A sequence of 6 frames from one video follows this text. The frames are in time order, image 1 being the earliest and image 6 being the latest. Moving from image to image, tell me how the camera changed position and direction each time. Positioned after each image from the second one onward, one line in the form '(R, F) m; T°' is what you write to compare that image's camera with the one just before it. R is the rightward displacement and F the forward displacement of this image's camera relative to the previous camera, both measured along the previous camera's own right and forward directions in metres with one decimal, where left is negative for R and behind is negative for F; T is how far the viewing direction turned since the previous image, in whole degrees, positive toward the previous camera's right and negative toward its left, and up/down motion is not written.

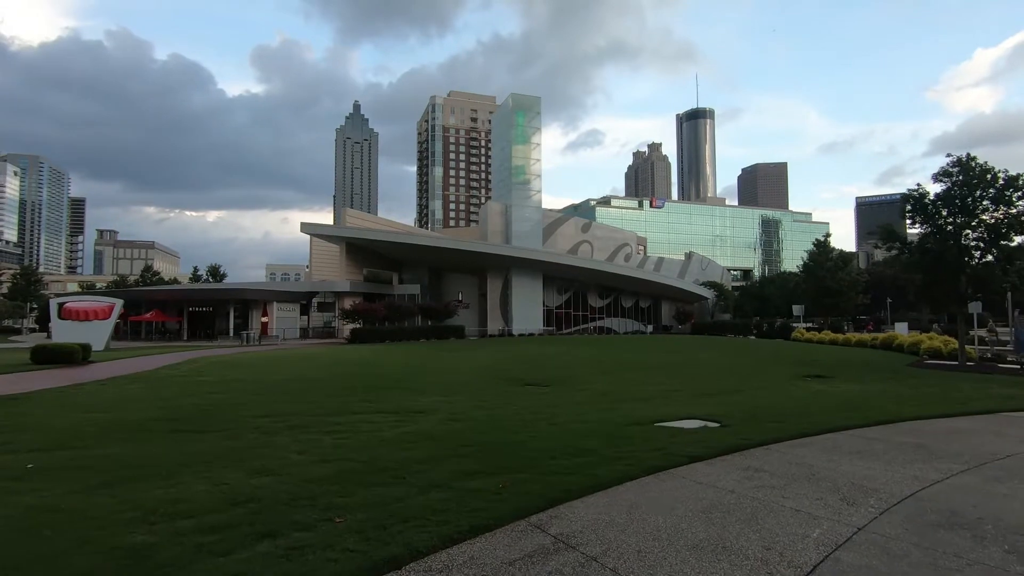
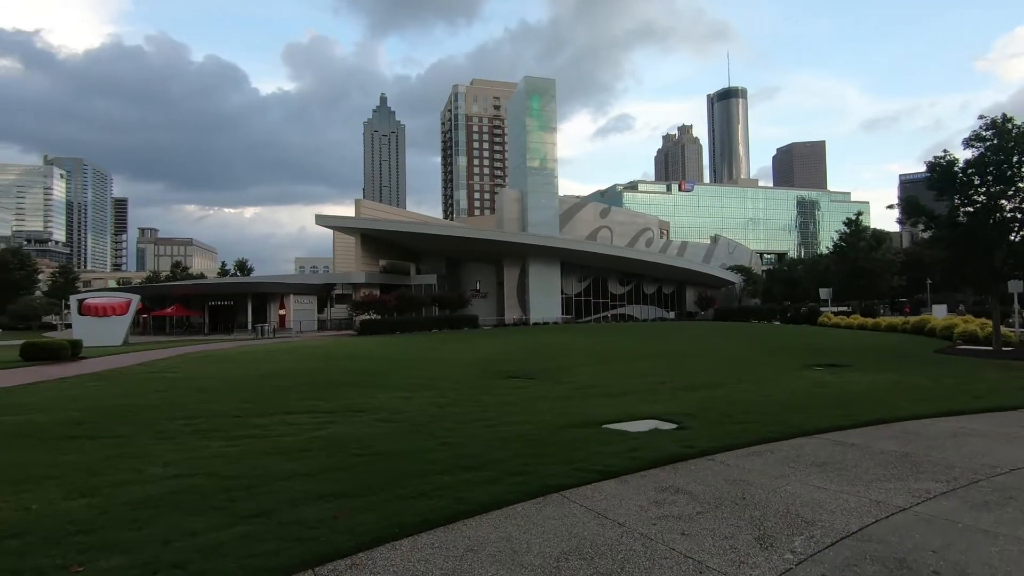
(+1.5, +1.1) m; -3°
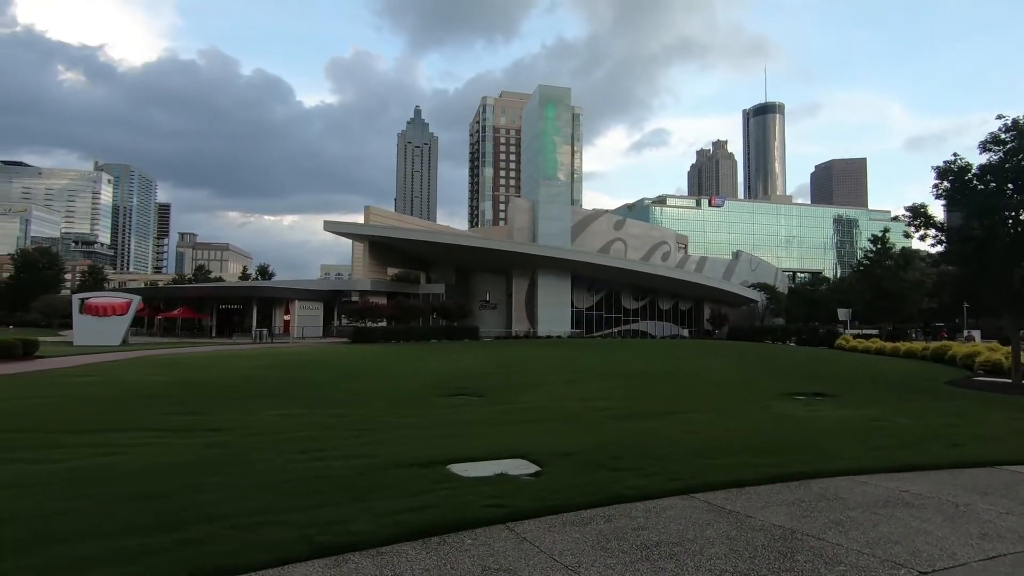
(+2.3, +1.5) m; -3°
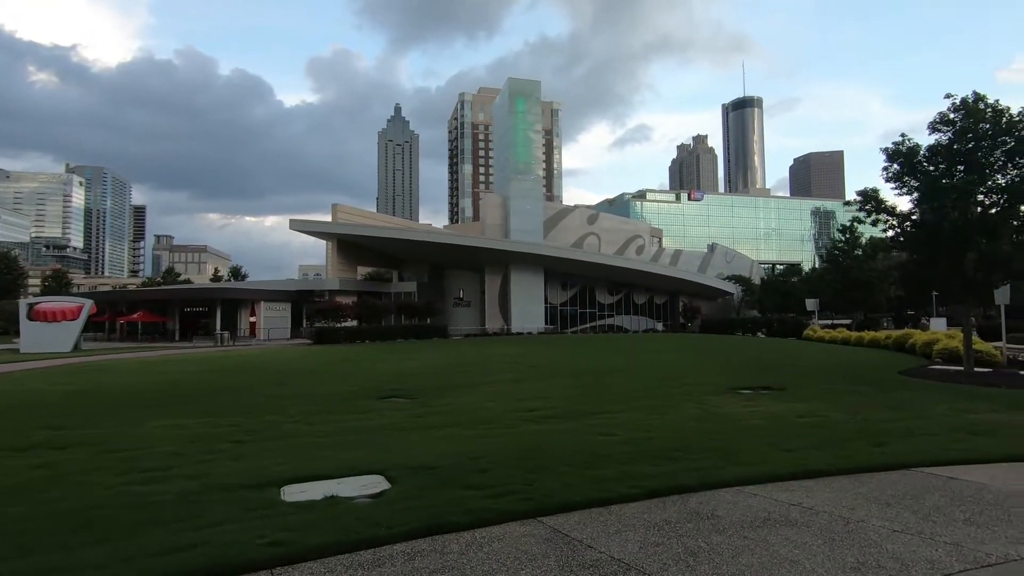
(+1.4, +0.8) m; +2°
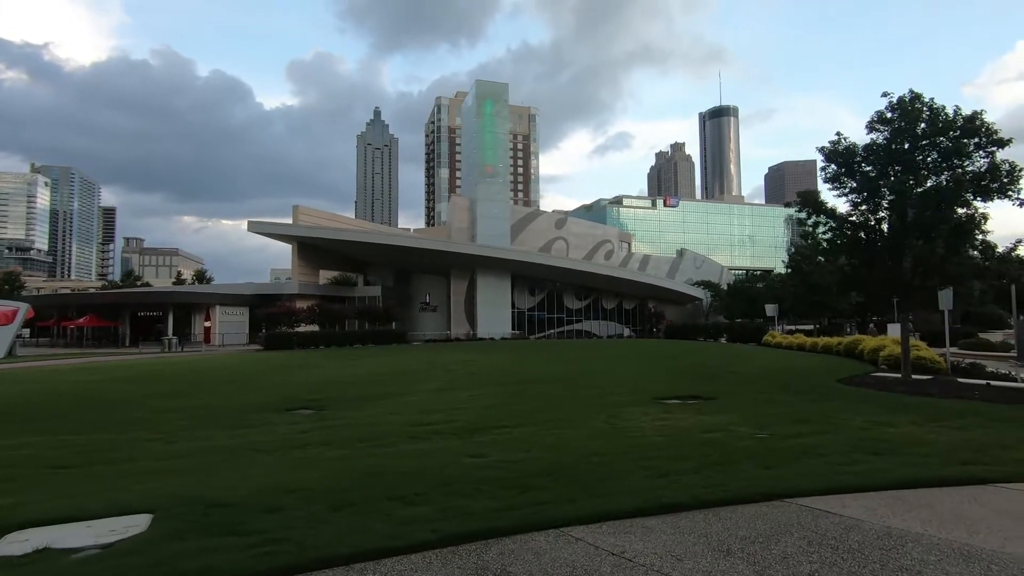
(+1.6, +0.9) m; +2°
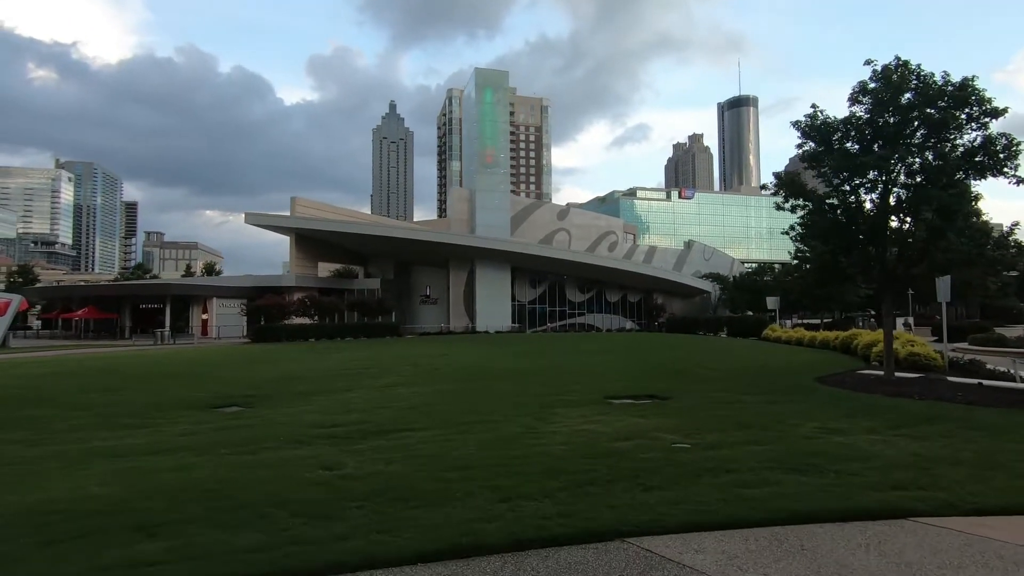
(+1.7, +1.1) m; -2°
